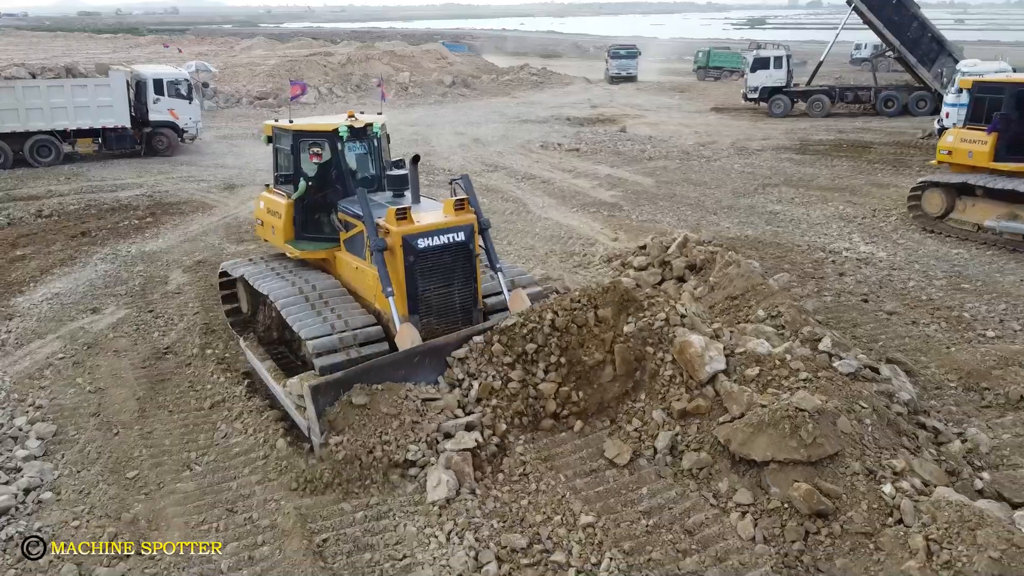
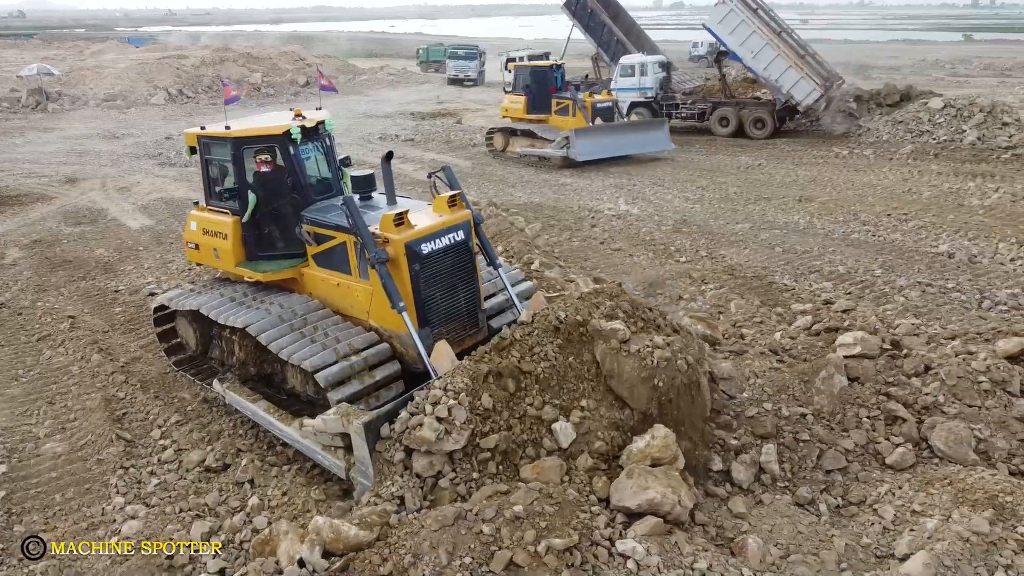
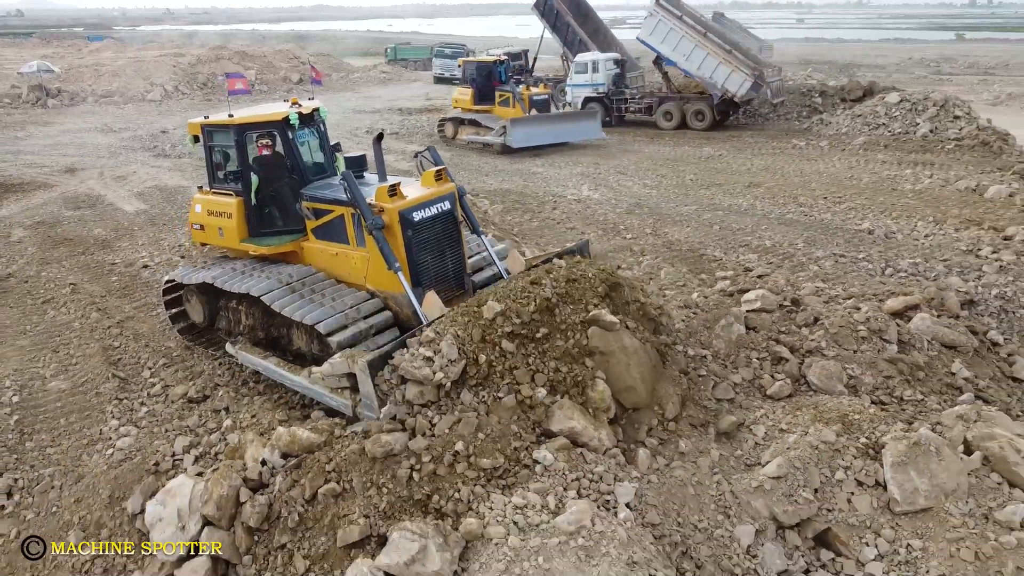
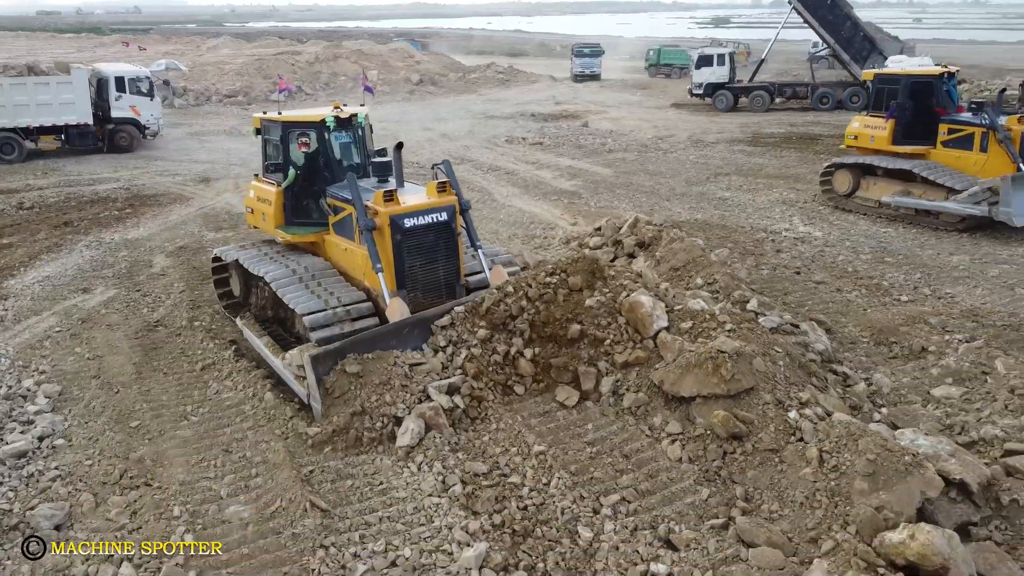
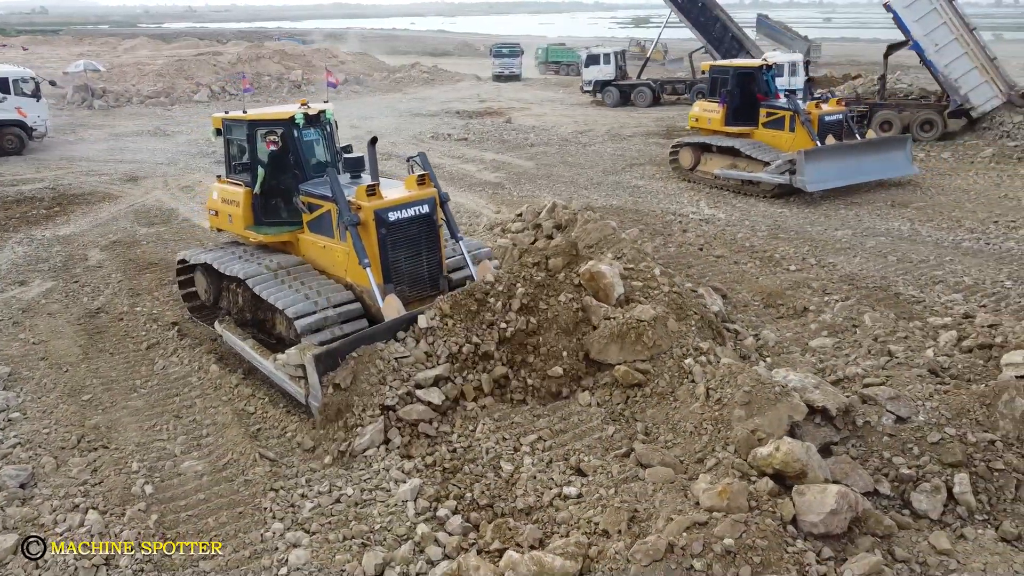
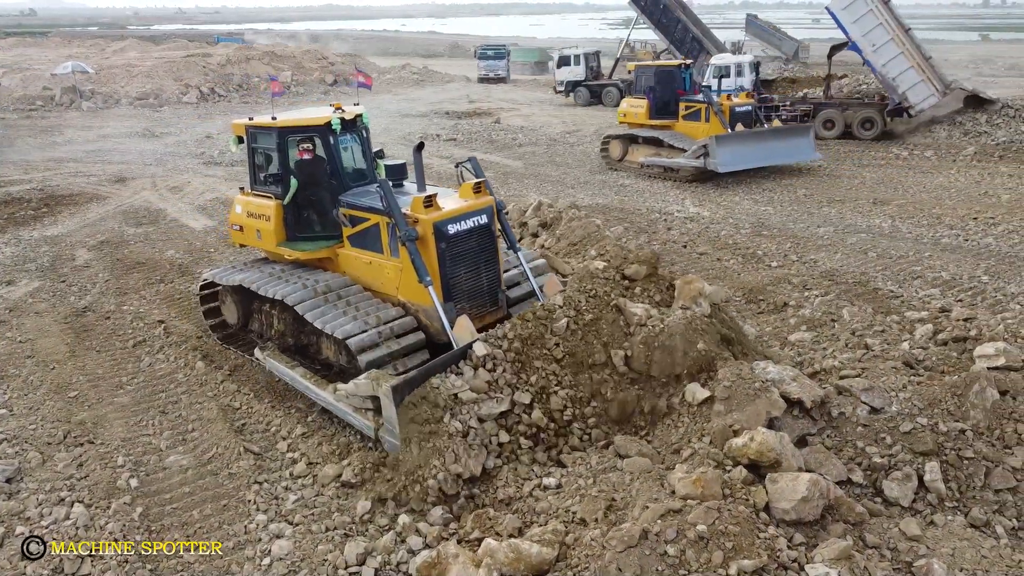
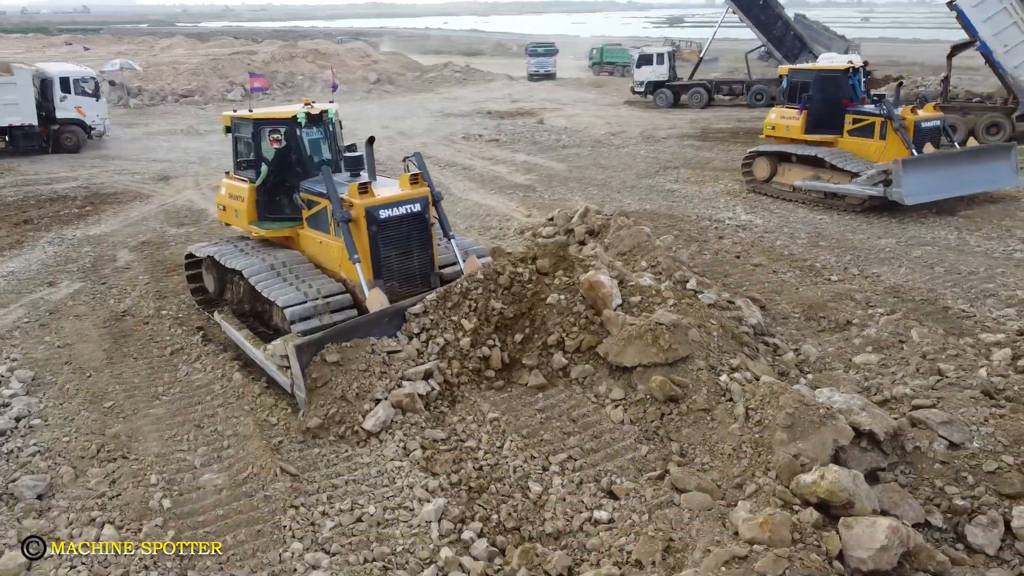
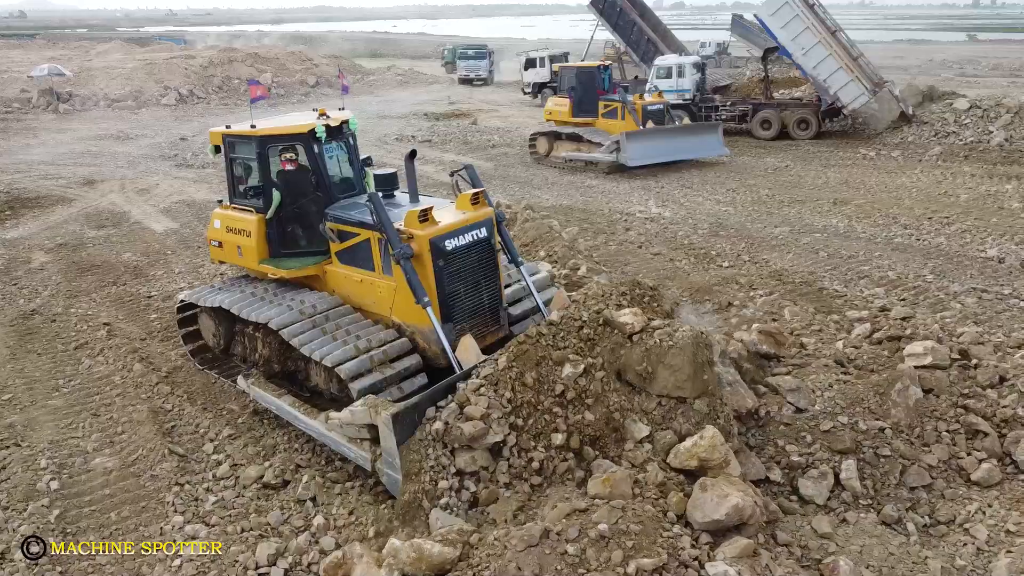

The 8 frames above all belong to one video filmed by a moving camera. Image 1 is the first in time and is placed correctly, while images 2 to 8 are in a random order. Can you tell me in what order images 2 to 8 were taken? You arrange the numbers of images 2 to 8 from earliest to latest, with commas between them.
4, 7, 5, 6, 8, 2, 3
